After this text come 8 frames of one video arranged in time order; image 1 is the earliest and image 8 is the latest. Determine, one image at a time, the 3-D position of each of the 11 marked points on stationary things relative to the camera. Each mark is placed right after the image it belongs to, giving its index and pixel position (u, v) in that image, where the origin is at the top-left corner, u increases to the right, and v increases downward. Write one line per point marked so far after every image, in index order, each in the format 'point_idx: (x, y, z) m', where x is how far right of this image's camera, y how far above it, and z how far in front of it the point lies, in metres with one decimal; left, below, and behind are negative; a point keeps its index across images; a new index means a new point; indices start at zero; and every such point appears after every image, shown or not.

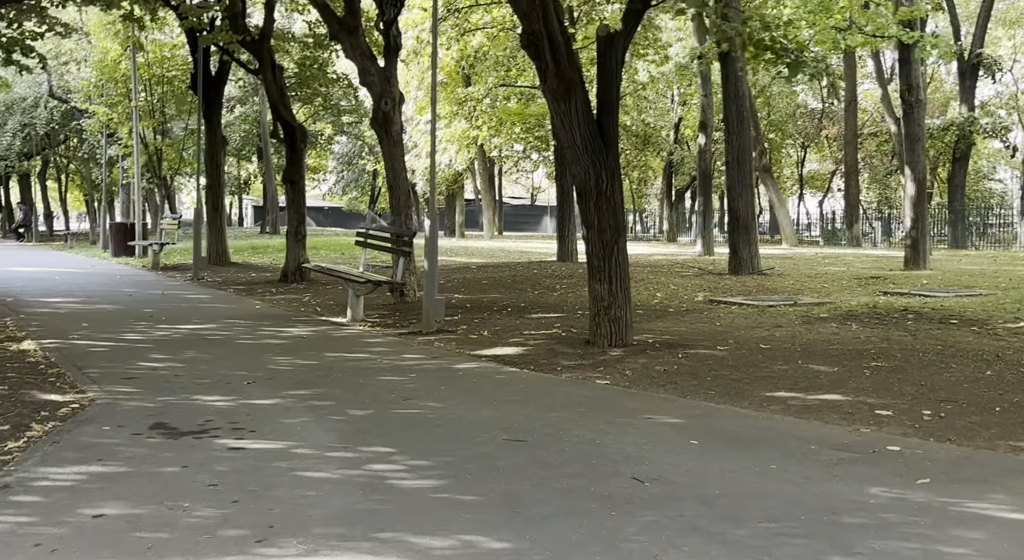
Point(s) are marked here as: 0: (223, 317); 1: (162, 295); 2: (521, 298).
0: (-3.5, -0.5, +14.7) m
1: (-5.5, -0.2, +18.7) m
2: (+0.1, -0.2, +15.4) m
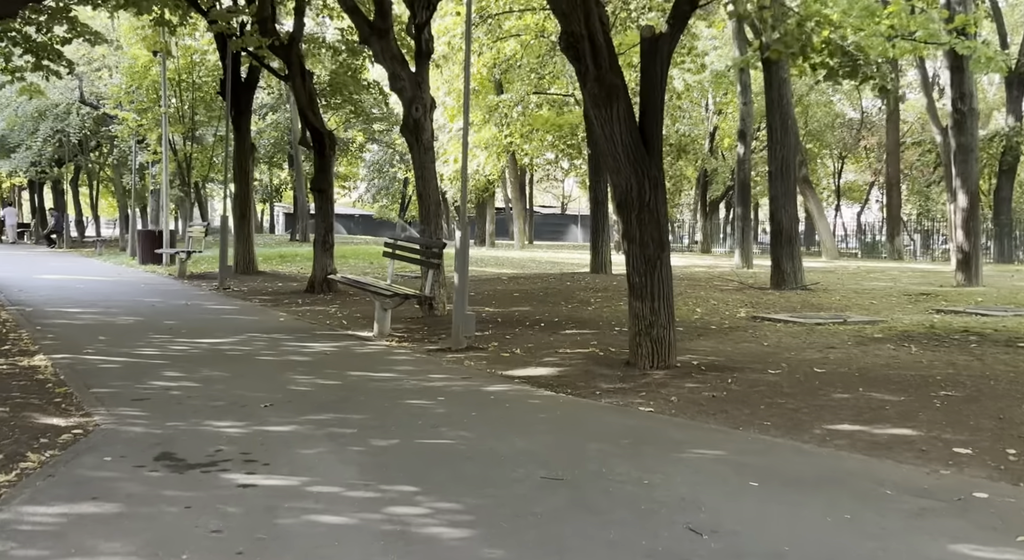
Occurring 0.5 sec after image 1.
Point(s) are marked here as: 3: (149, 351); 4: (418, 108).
0: (-3.1, -0.6, +14.1) m
1: (-5.0, -0.4, +18.2) m
2: (+0.5, -0.4, +14.8) m
3: (-3.6, -0.7, +11.9) m
4: (-1.2, +2.2, +15.2) m
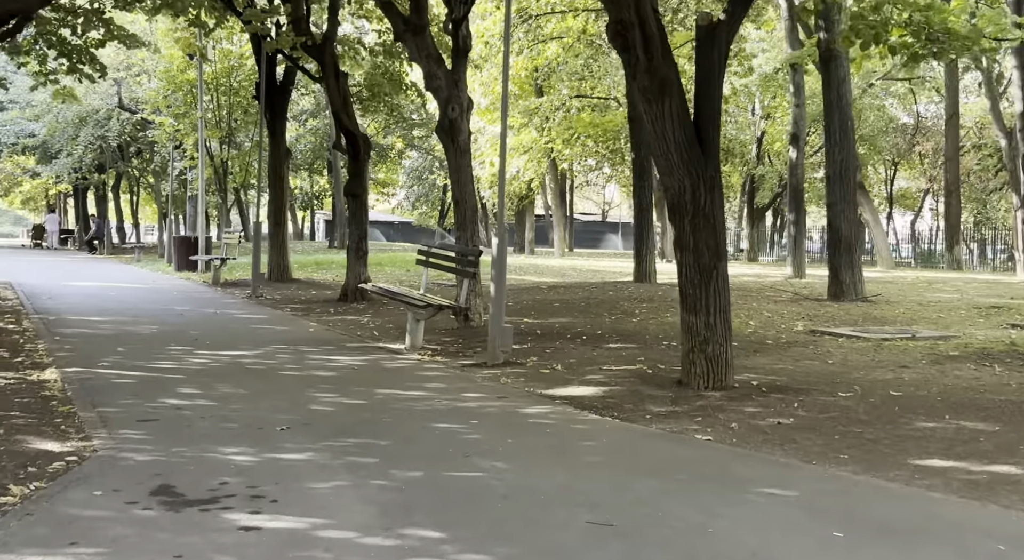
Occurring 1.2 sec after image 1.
0: (-2.7, -0.7, +13.4) m
1: (-4.4, -0.5, +17.6) m
2: (+1.0, -0.5, +14.0) m
3: (-3.2, -0.8, +11.2) m
4: (-0.7, +2.1, +14.4) m
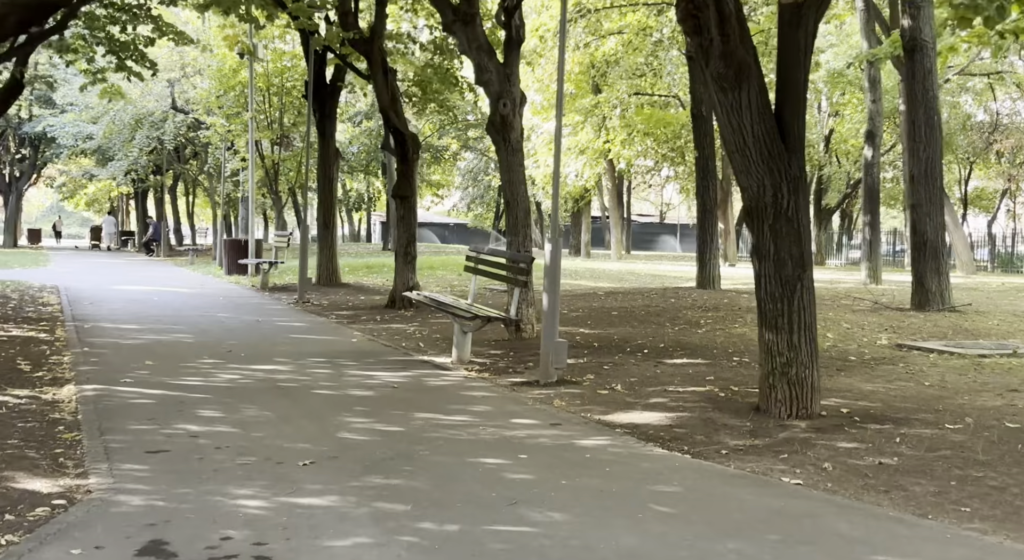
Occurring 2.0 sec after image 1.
0: (-2.1, -0.8, +12.6) m
1: (-3.6, -0.6, +16.8) m
2: (+1.6, -0.6, +12.9) m
3: (-2.7, -0.9, +10.3) m
4: (-0.1, +2.0, +13.4) m
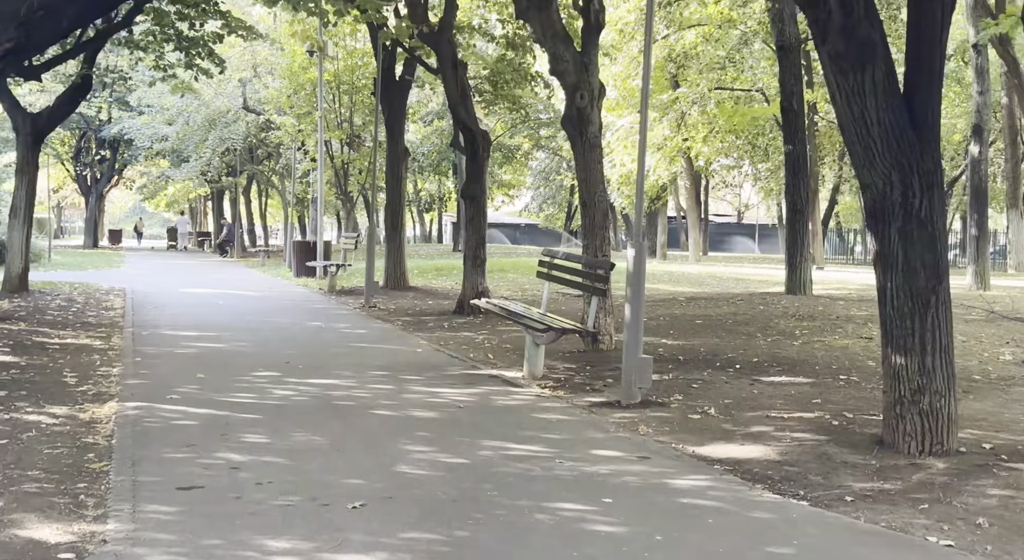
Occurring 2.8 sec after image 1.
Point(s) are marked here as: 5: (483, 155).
0: (-1.4, -0.8, +11.7) m
1: (-2.6, -0.7, +16.0) m
2: (+2.4, -0.7, +11.8) m
3: (-2.1, -0.9, +9.5) m
4: (+0.7, +1.9, +12.4) m
5: (-0.4, +1.9, +17.8) m
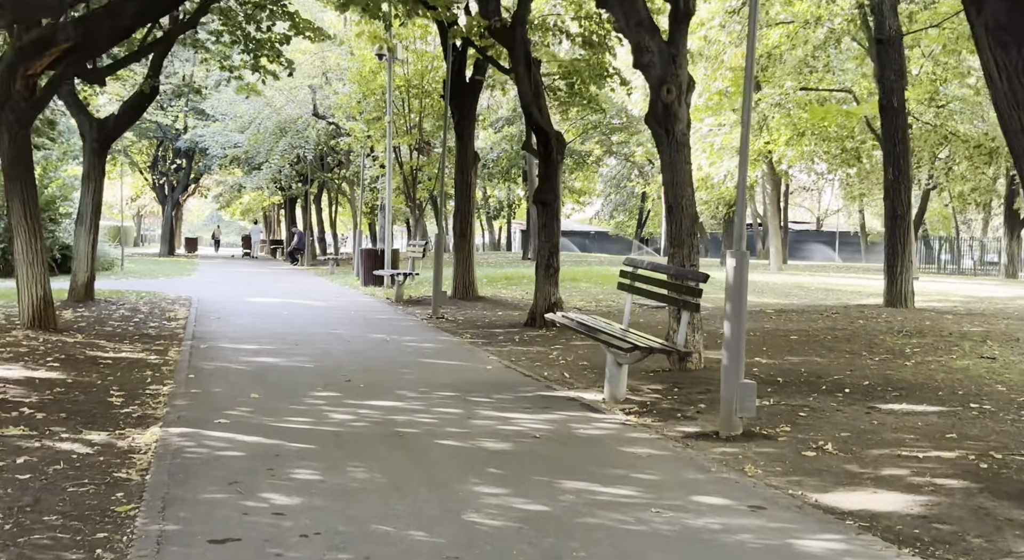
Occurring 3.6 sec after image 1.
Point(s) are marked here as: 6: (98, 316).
0: (-0.6, -0.9, +10.8) m
1: (-1.6, -0.8, +15.1) m
2: (+3.1, -0.8, +10.7) m
3: (-1.5, -1.0, +8.6) m
4: (+1.5, +1.8, +11.4) m
5: (+0.6, +1.7, +16.9) m
6: (-6.4, -0.6, +18.6) m
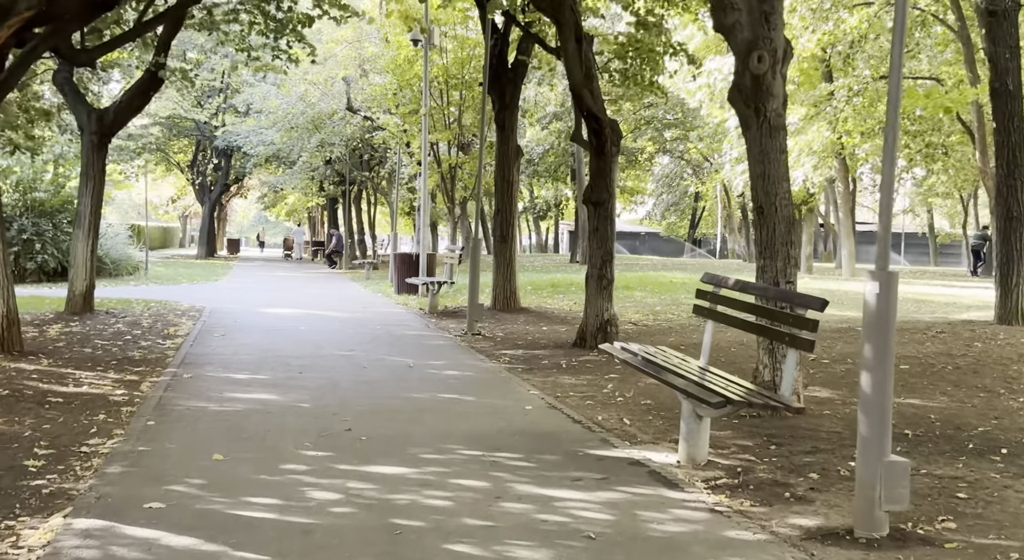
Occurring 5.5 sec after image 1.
0: (-0.3, -1.1, +8.3) m
1: (-1.1, -0.9, +12.7) m
2: (+3.4, -0.9, +8.1) m
3: (-1.3, -1.2, +6.2) m
4: (+1.8, +1.6, +8.9) m
5: (+1.2, +1.6, +14.4) m
6: (-5.8, -0.7, +16.3) m
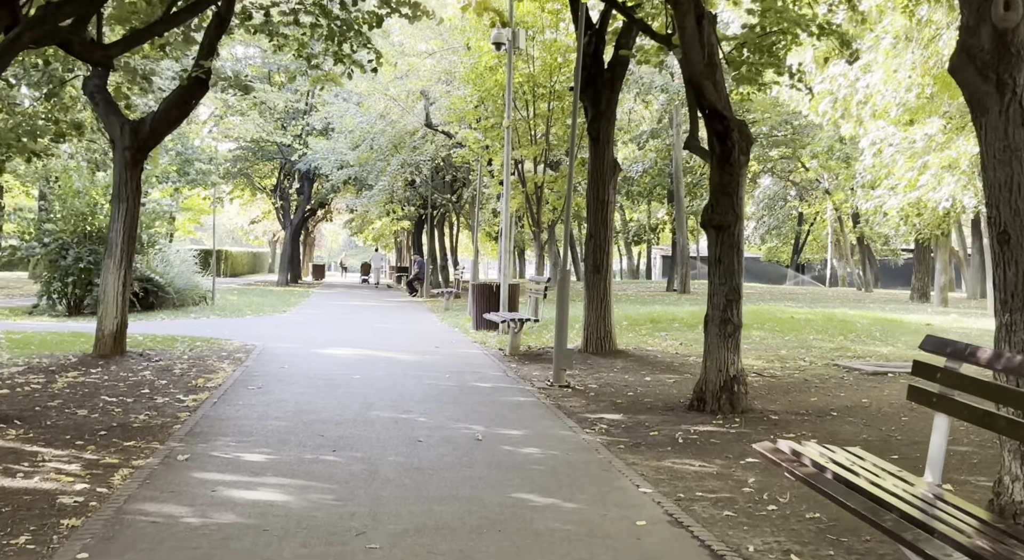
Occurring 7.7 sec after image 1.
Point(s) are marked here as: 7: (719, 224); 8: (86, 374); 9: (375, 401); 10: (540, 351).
0: (+0.2, -1.4, +5.3) m
1: (-0.3, -1.3, +9.7) m
2: (+3.9, -1.2, +4.8) m
3: (-1.0, -1.4, +3.2) m
4: (+2.4, +1.3, +5.7) m
5: (+2.1, +1.1, +11.2) m
6: (-4.7, -1.2, +13.7) m
7: (+2.0, +0.5, +11.3) m
8: (-5.2, -1.1, +14.6) m
9: (-1.4, -1.3, +12.2) m
10: (+0.4, -1.1, +18.4) m
